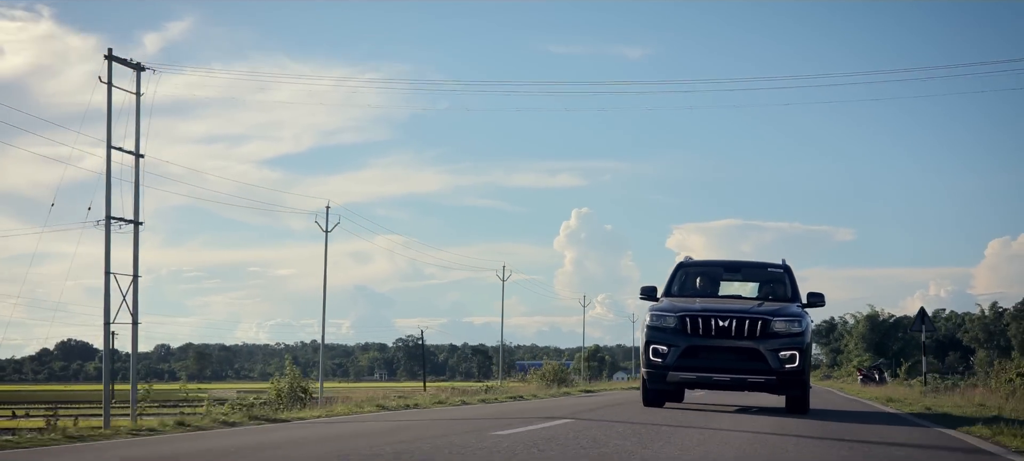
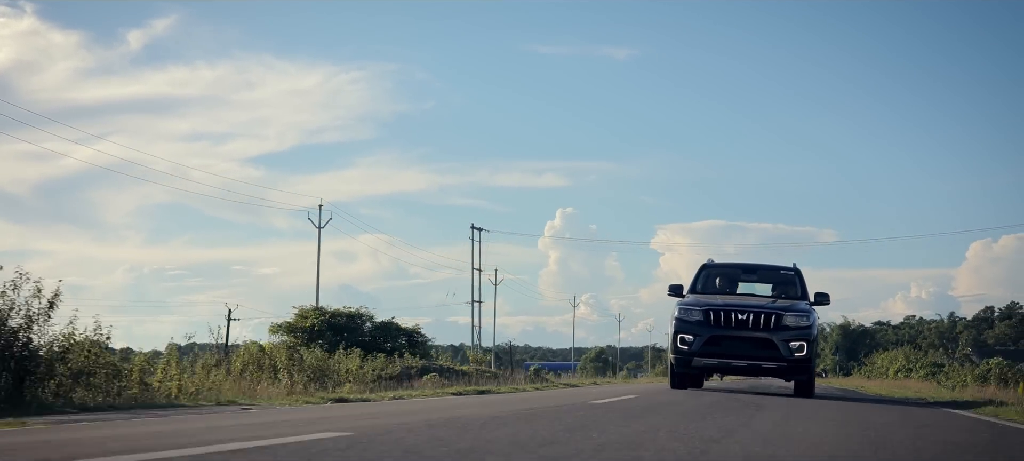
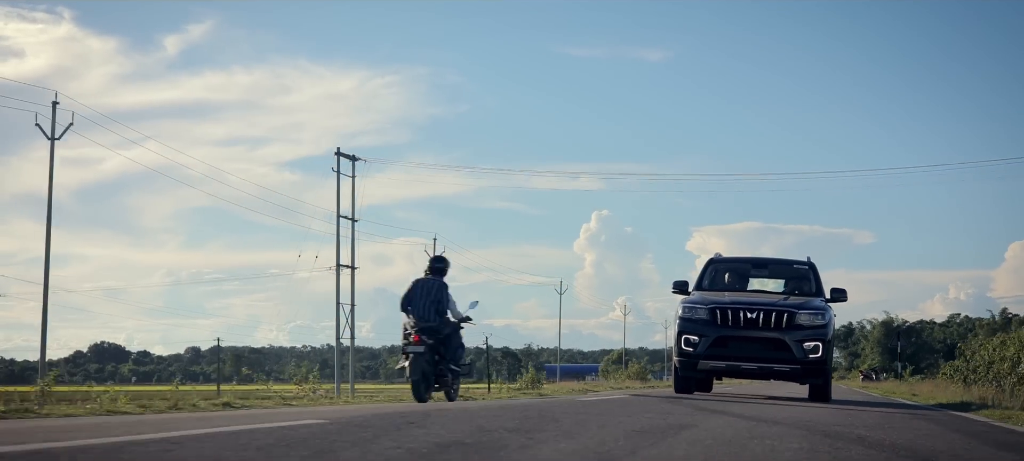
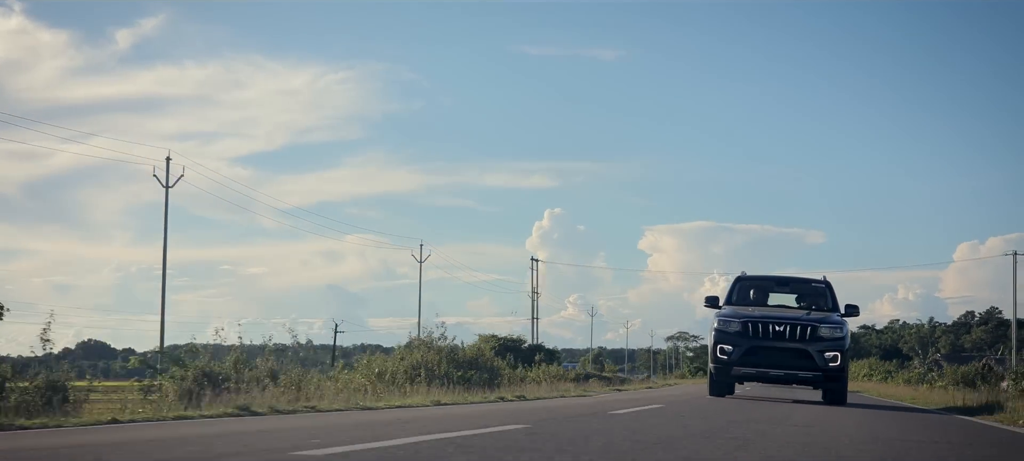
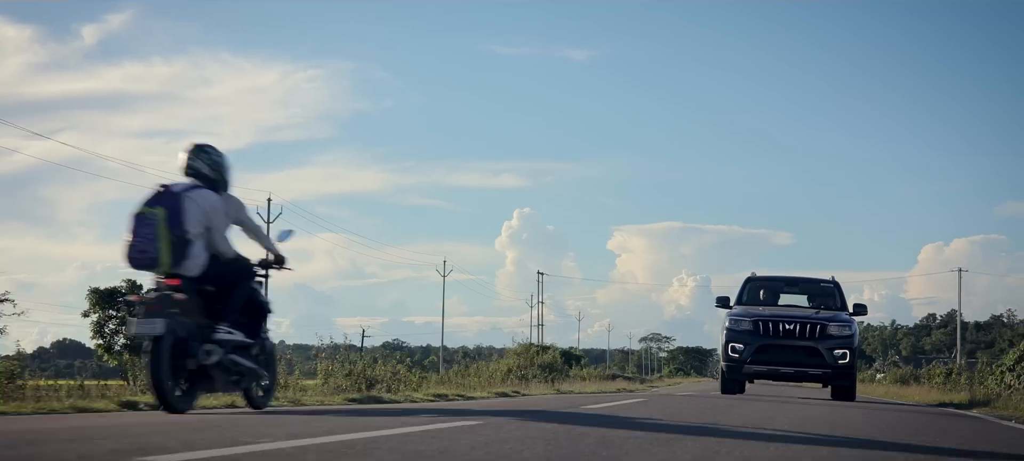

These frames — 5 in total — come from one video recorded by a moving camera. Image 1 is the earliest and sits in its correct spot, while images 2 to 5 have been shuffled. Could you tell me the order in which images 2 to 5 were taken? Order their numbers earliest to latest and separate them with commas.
3, 2, 4, 5
